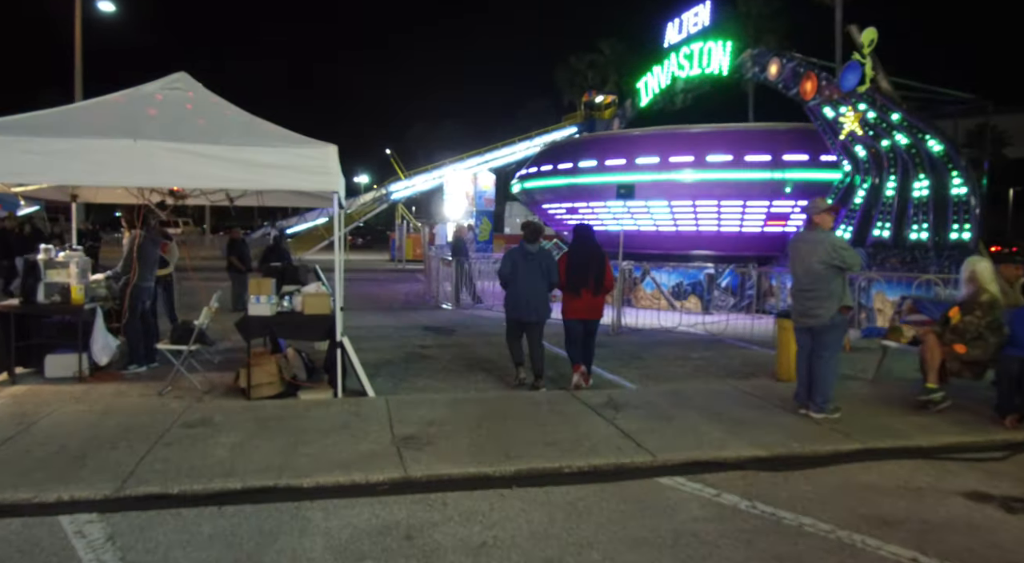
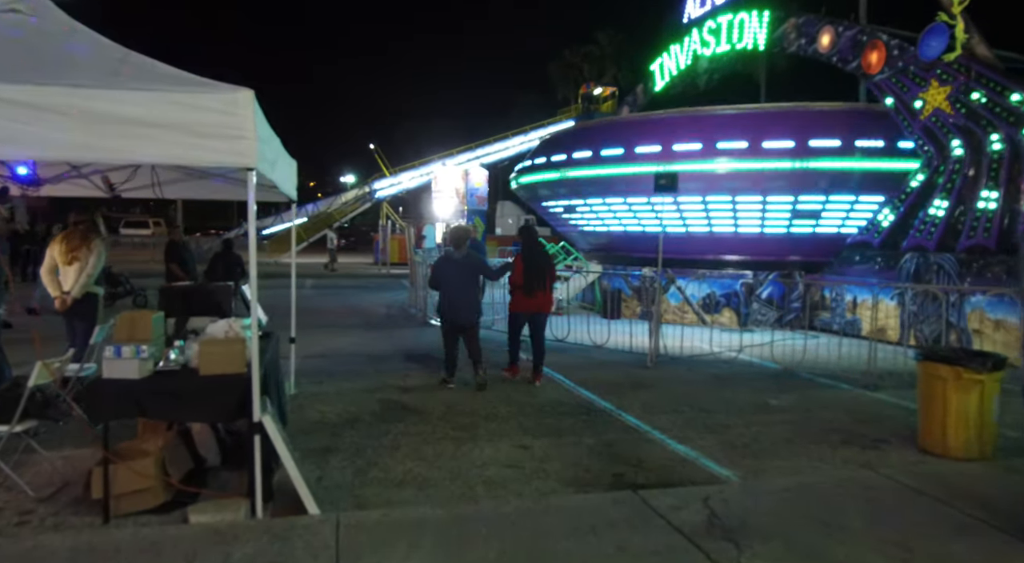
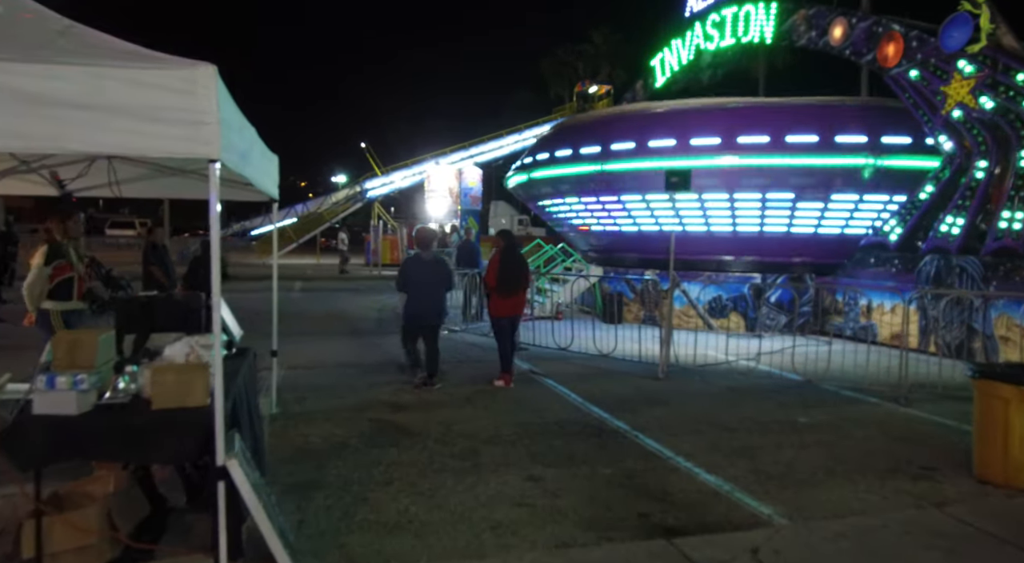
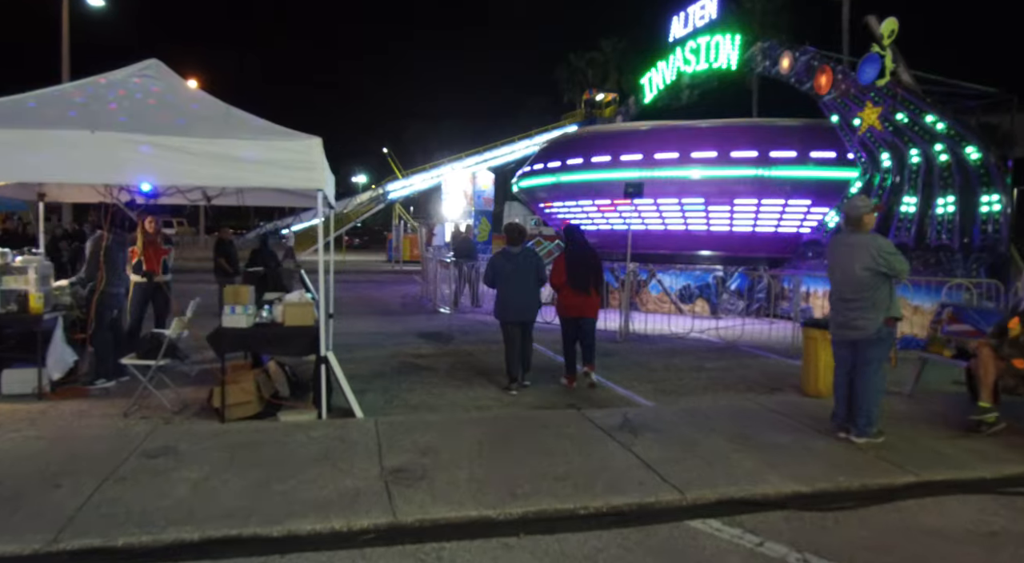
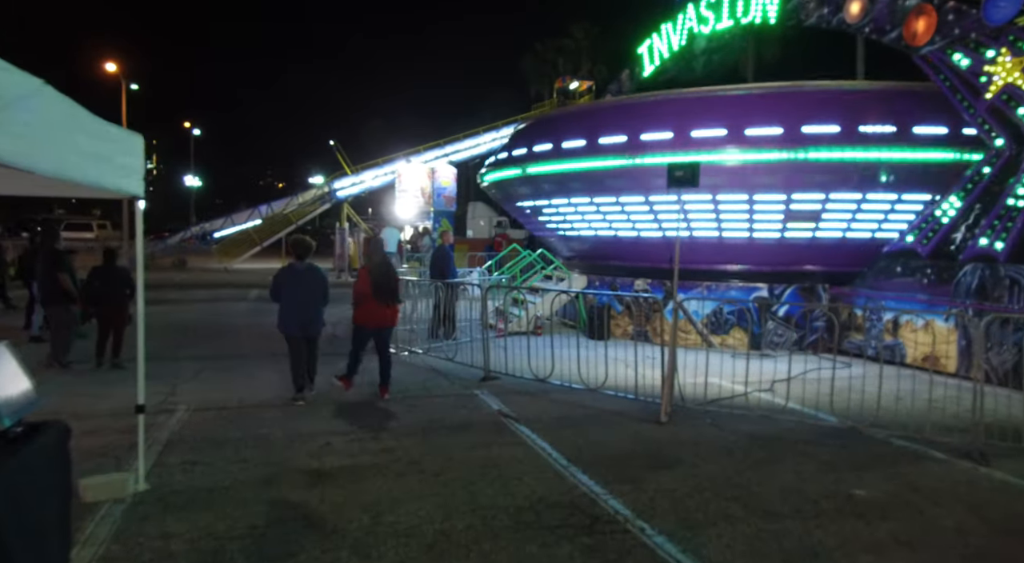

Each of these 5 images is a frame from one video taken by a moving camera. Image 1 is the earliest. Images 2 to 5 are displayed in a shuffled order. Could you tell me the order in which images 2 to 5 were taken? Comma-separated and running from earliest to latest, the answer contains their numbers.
4, 2, 3, 5
